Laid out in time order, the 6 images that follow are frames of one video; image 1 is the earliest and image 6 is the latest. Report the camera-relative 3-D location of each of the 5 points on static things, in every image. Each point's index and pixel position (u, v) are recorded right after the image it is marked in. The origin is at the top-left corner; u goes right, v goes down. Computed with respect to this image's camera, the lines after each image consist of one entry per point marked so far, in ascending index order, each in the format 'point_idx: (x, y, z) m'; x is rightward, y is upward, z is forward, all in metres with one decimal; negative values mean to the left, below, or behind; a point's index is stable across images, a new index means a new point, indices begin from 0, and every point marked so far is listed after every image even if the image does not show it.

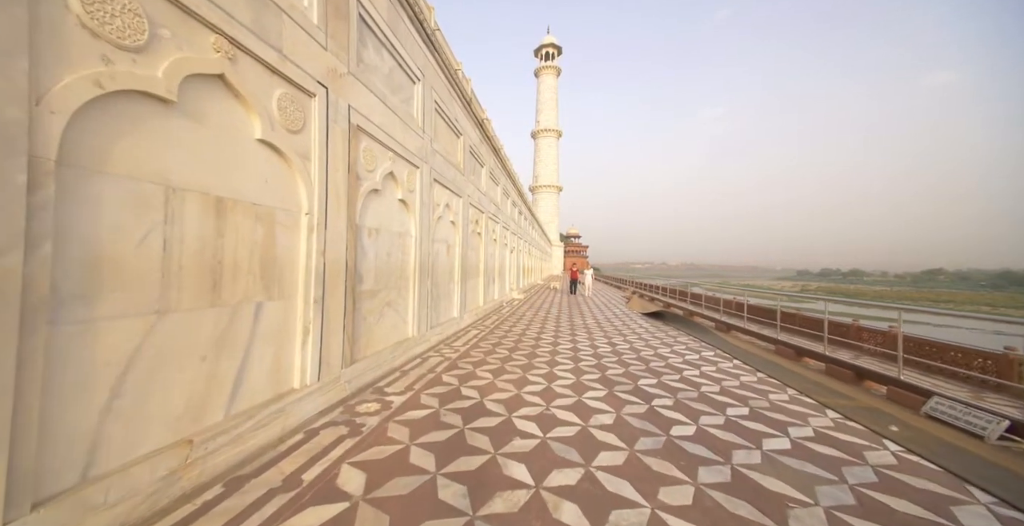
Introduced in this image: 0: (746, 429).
0: (+1.8, -1.3, +2.6) m
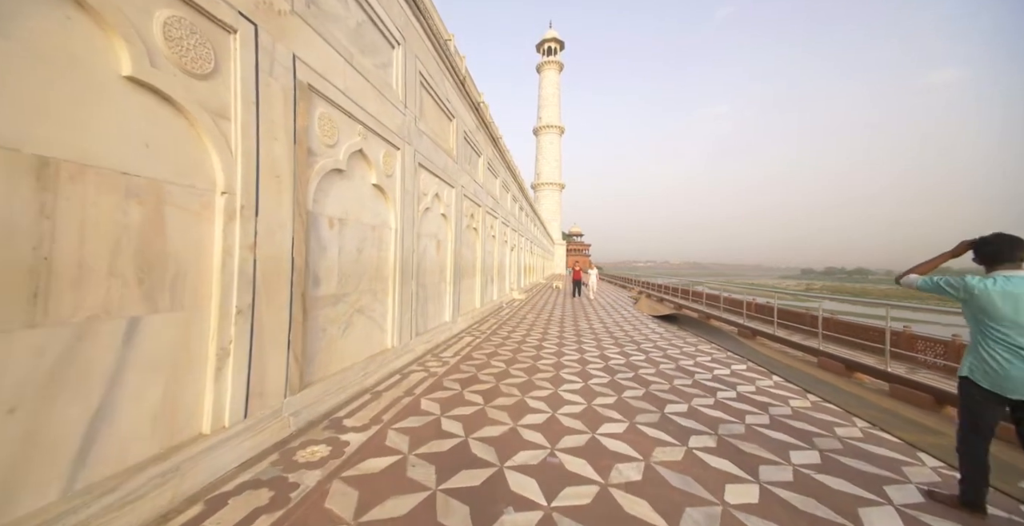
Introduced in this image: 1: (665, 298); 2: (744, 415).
0: (+1.8, -1.3, +1.8) m
1: (+5.6, -1.3, +12.1) m
2: (+2.1, -1.4, +2.9) m
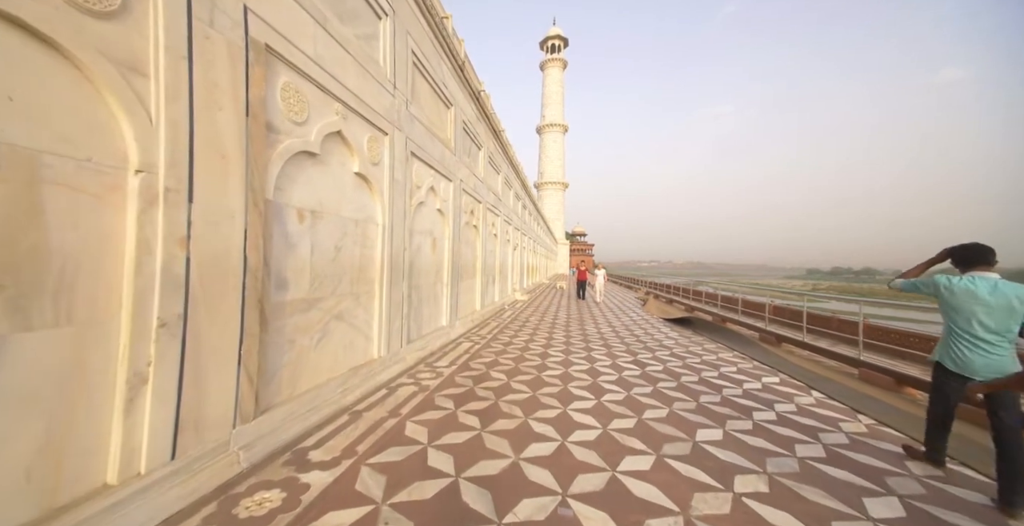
0: (+1.8, -1.3, +1.4) m
1: (+5.7, -1.3, +11.6) m
2: (+2.1, -1.4, +2.4) m
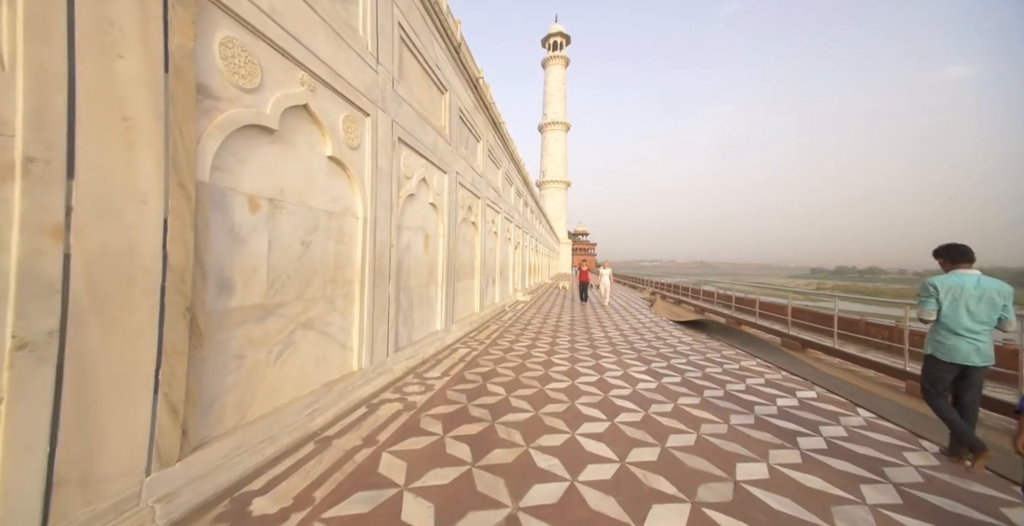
0: (+1.8, -1.3, +0.9) m
1: (+5.8, -1.3, +11.1) m
2: (+2.1, -1.3, +2.0) m
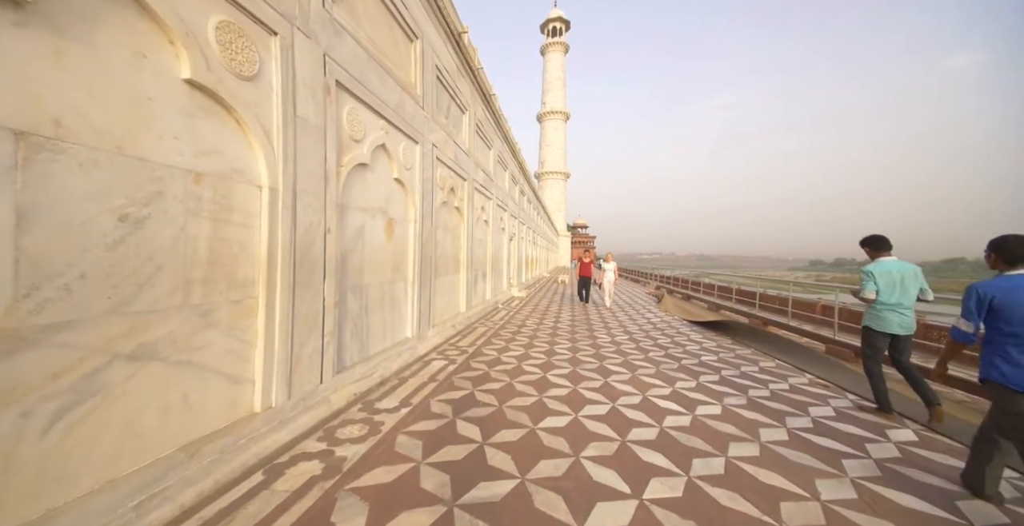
0: (+1.6, -1.2, 0.0) m
1: (+5.6, -1.0, +10.2) m
2: (+1.9, -1.3, +1.0) m
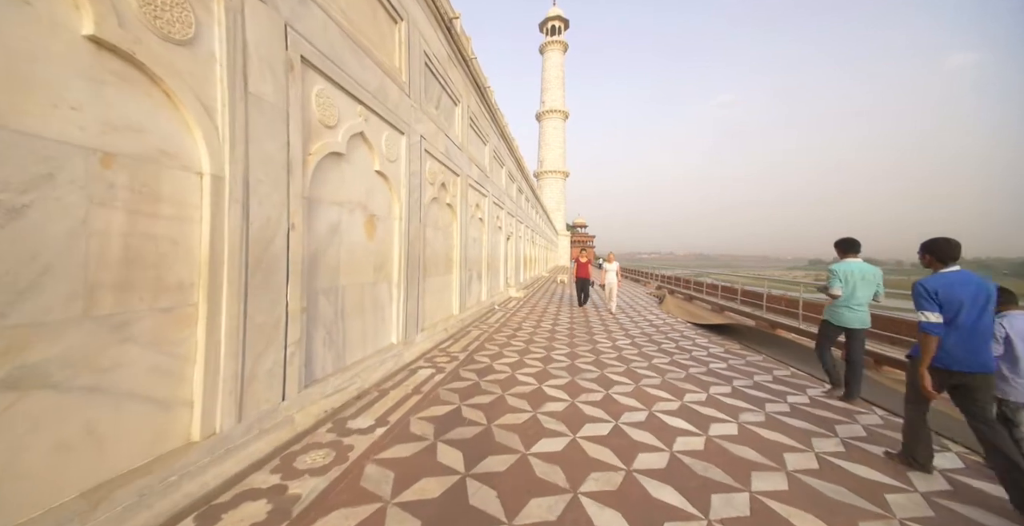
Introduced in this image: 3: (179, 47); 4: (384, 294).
0: (+1.6, -1.2, -0.3) m
1: (+5.5, -1.0, +9.9) m
2: (+1.8, -1.3, +0.7) m
3: (-1.6, +1.0, +1.6) m
4: (-1.4, -0.3, +3.6) m
